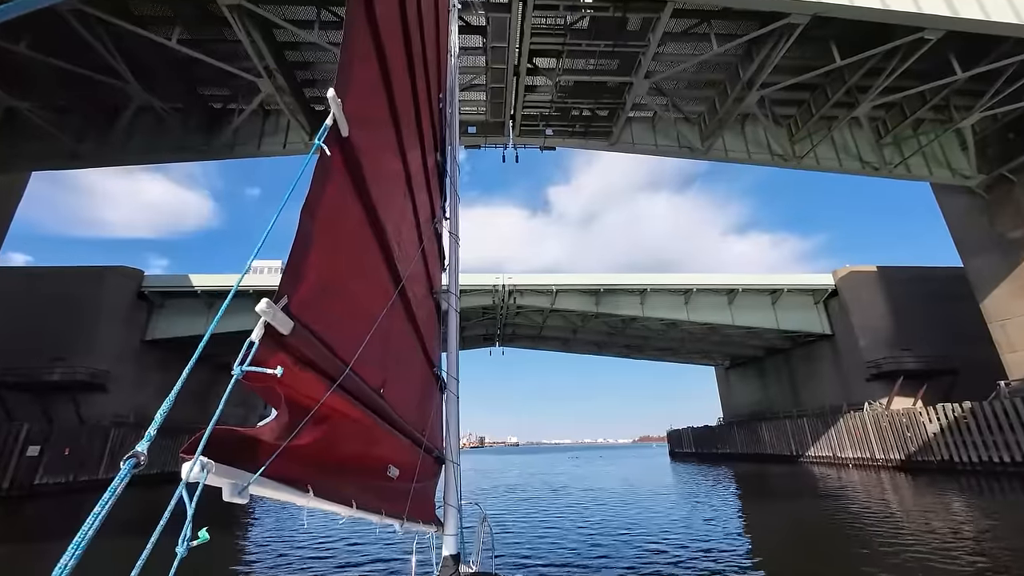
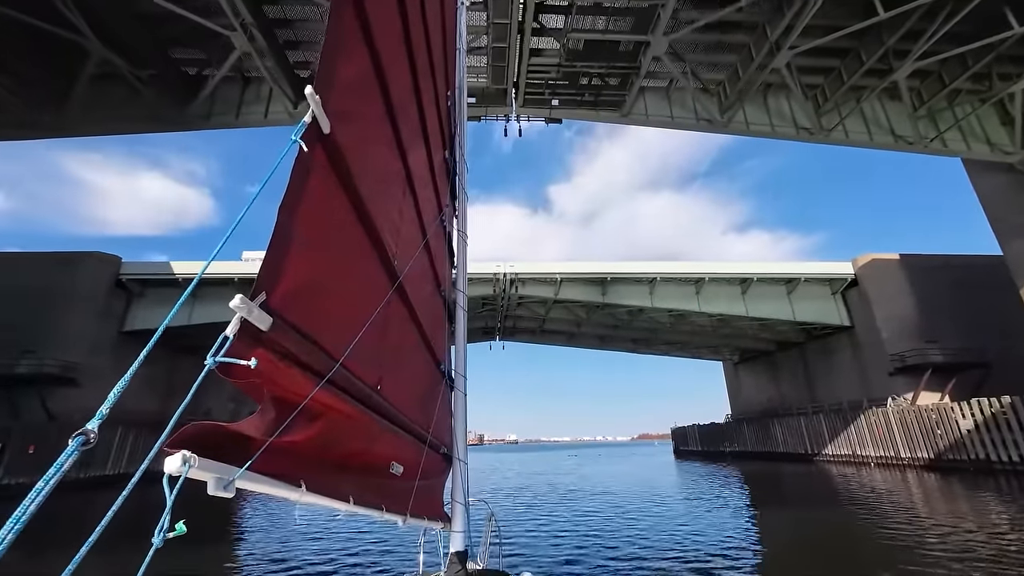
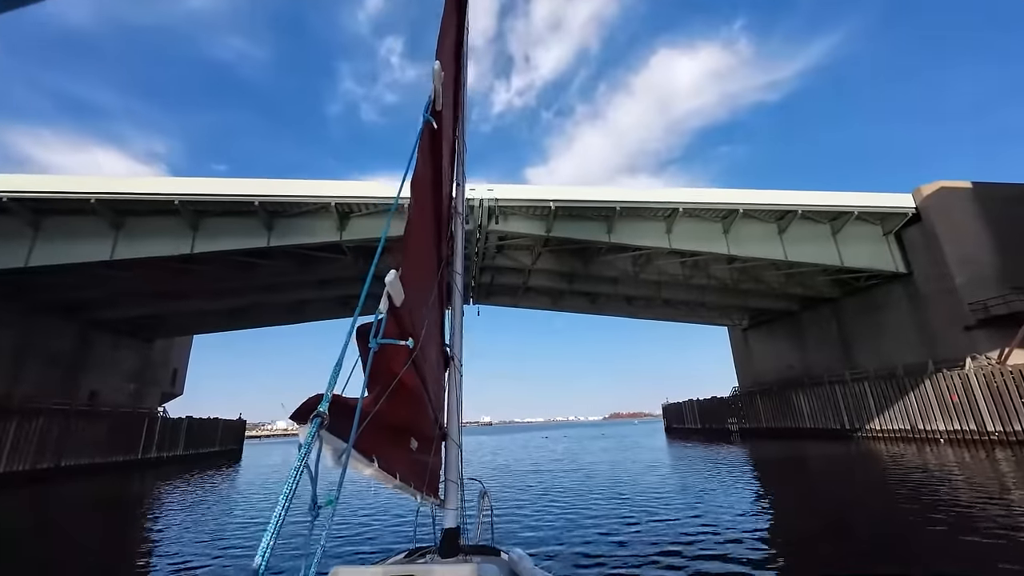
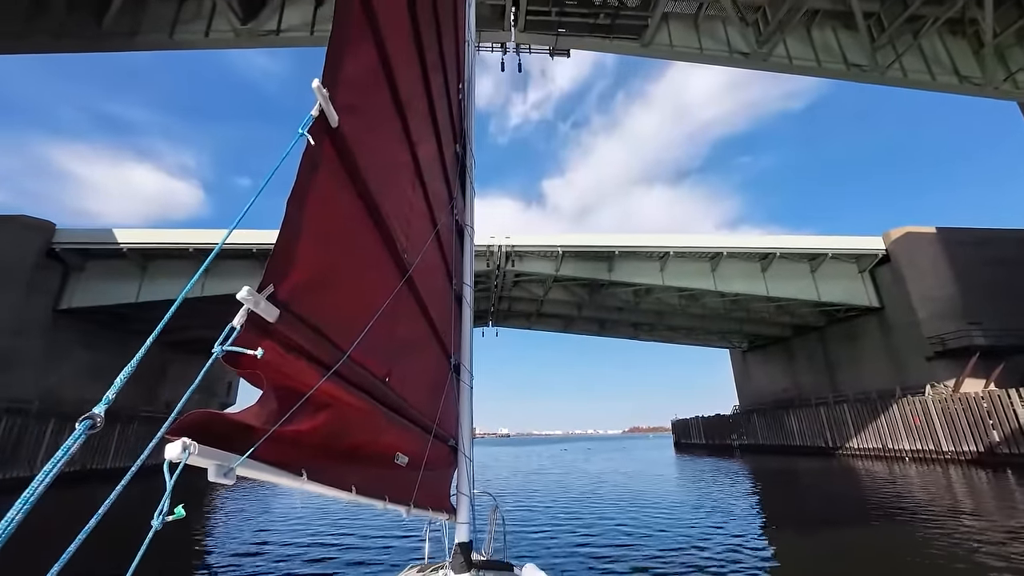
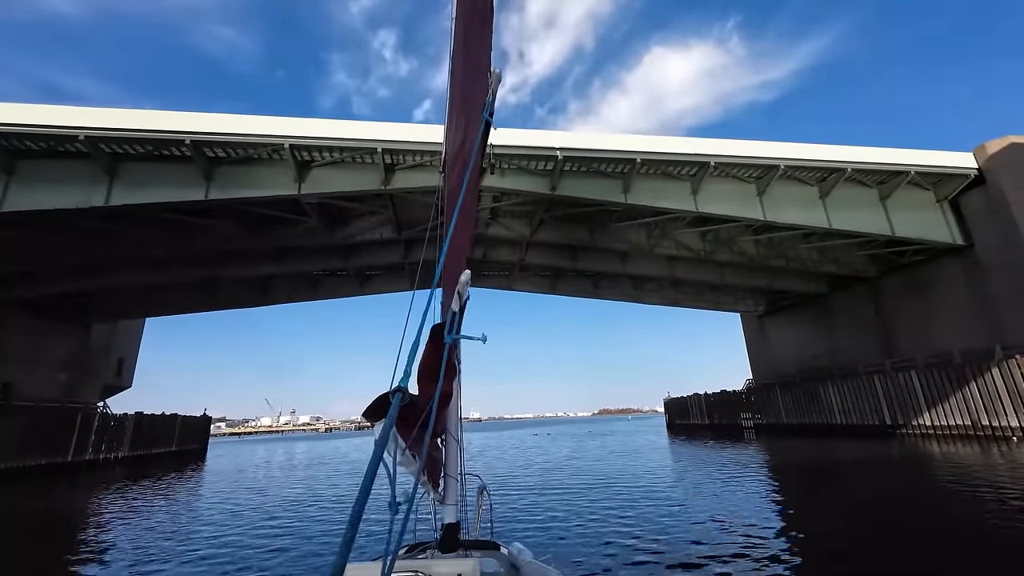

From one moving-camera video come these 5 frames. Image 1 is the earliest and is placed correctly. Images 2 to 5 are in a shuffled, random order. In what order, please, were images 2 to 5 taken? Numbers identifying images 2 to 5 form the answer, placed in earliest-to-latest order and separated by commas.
2, 4, 3, 5
